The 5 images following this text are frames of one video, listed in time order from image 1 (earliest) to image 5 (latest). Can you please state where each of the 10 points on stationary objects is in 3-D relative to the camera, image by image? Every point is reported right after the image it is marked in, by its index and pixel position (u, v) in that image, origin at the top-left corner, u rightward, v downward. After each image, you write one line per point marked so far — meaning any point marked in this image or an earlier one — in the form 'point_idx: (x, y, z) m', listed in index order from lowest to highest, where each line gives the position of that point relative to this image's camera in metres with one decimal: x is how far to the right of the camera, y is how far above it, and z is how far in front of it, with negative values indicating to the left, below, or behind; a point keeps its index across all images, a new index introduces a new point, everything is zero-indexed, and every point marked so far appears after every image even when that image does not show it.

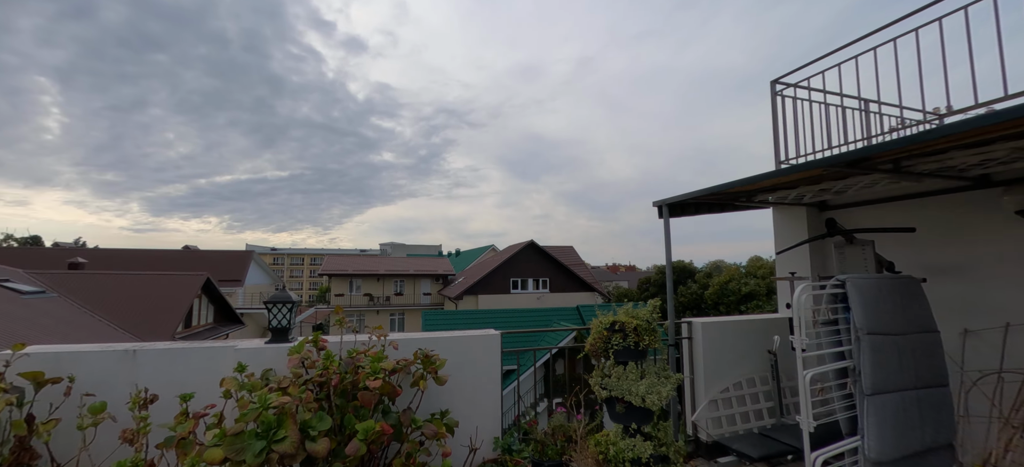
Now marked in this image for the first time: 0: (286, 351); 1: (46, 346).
0: (-1.1, -0.6, +2.0) m
1: (-2.1, -0.5, +1.9) m
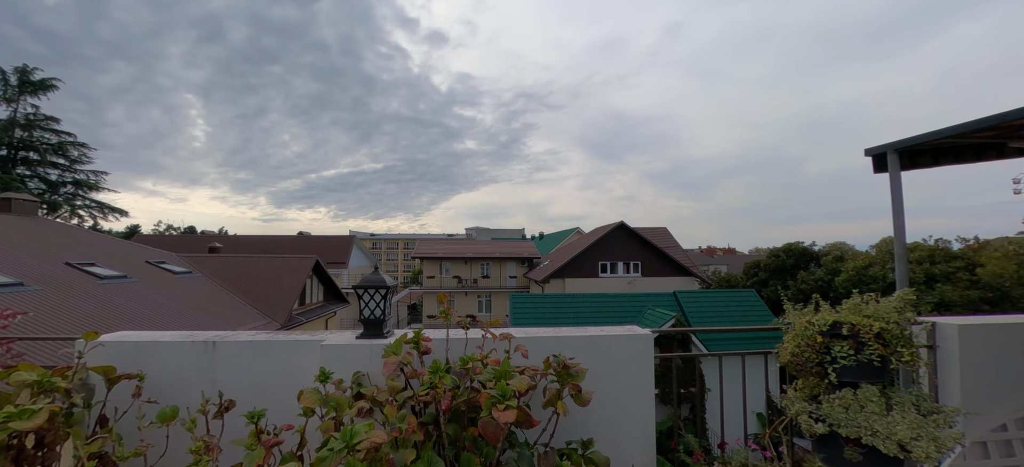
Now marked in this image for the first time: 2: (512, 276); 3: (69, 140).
0: (-0.5, -0.4, +1.6) m
1: (-1.5, -0.4, +1.7) m
2: (0.0, -2.0, +19.6) m
3: (-18.3, +3.7, +17.5) m
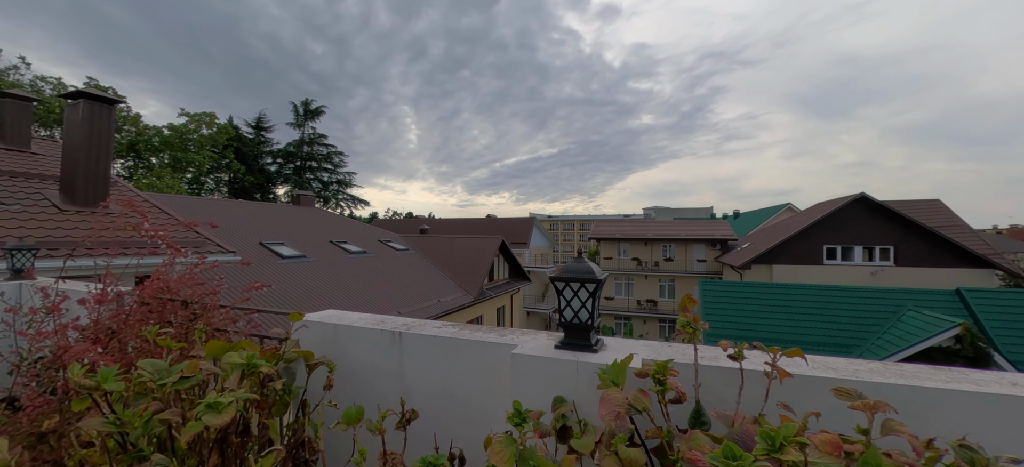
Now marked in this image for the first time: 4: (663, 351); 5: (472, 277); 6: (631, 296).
0: (+0.2, -0.4, +1.1) m
1: (-0.7, -0.3, +1.6) m
2: (+7.9, -1.1, +17.5) m
3: (-9.8, +4.4, +22.7) m
4: (+0.4, -0.3, +1.1) m
5: (-1.2, -1.3, +12.6) m
6: (+5.1, -2.7, +18.0) m
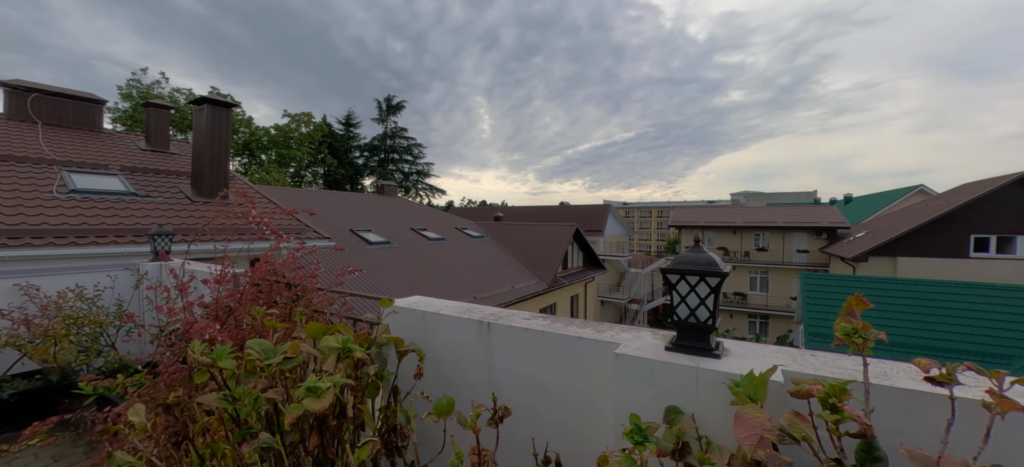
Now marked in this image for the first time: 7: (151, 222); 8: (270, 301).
0: (+0.4, -0.3, +0.9) m
1: (-0.4, -0.3, +1.6) m
2: (+10.8, -0.6, +15.7) m
3: (-5.7, +5.1, +23.8) m
4: (+0.7, -0.3, +0.9) m
5: (+1.0, -0.9, +12.6) m
6: (+8.2, -2.2, +16.8) m
7: (-4.7, +0.2, +5.4) m
8: (-1.2, -0.3, +2.1) m
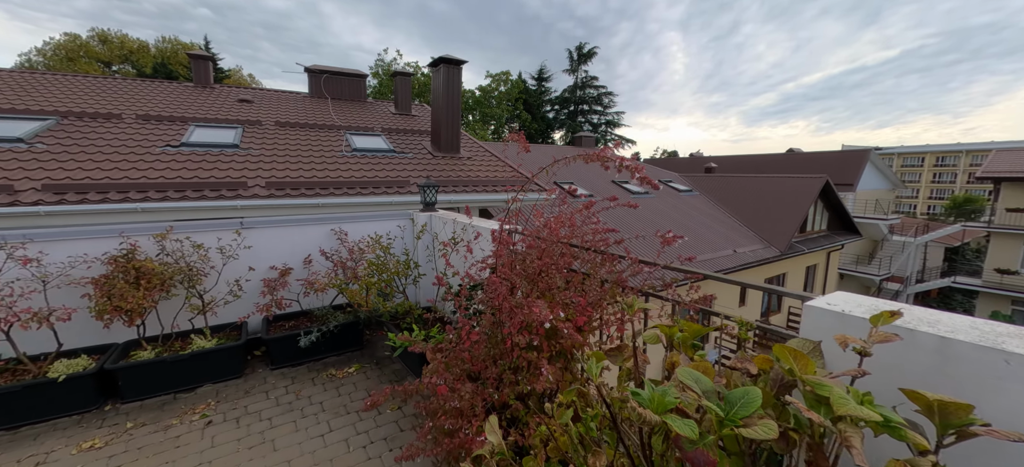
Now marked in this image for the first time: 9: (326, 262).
0: (+1.3, -0.3, -0.1) m
1: (+0.8, -0.2, +0.8) m
2: (+16.9, +0.3, +9.0) m
3: (+5.3, +7.7, +22.5) m
4: (+1.5, -0.3, -0.2) m
5: (+6.7, +0.2, +10.2) m
6: (+15.0, -1.0, +11.2) m
7: (-1.5, +0.8, +6.0) m
8: (+0.3, -0.1, +1.7) m
9: (-1.5, -0.2, +3.3) m
